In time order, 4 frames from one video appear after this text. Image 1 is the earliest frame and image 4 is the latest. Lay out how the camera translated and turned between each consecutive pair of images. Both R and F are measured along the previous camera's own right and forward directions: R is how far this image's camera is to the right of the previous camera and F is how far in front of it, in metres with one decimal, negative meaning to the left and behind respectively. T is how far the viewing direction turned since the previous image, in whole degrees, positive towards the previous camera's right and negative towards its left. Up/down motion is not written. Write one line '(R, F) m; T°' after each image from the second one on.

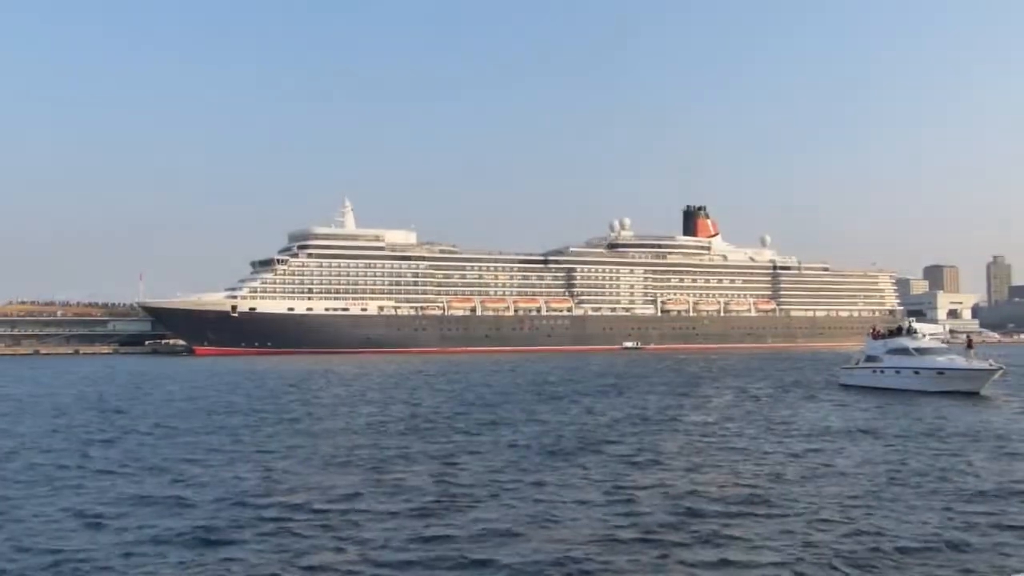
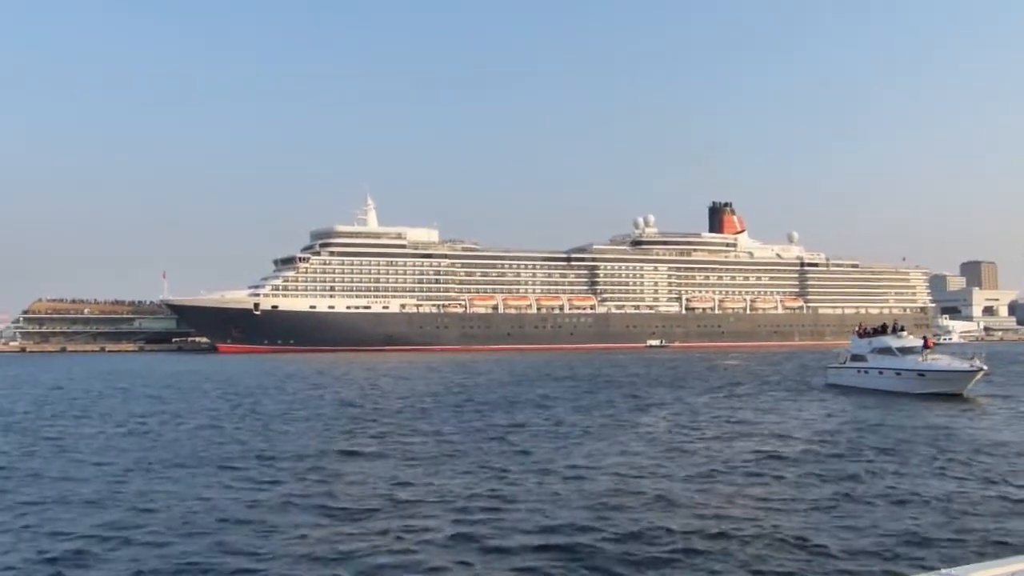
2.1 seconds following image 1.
(+0.3, +1.0) m; -2°
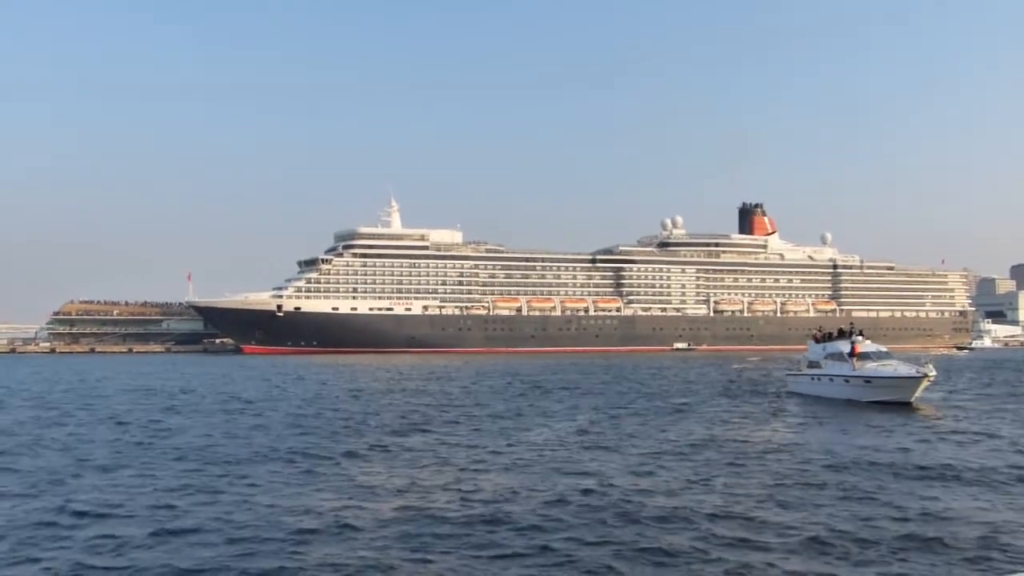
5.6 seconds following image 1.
(+0.6, +1.7) m; -2°
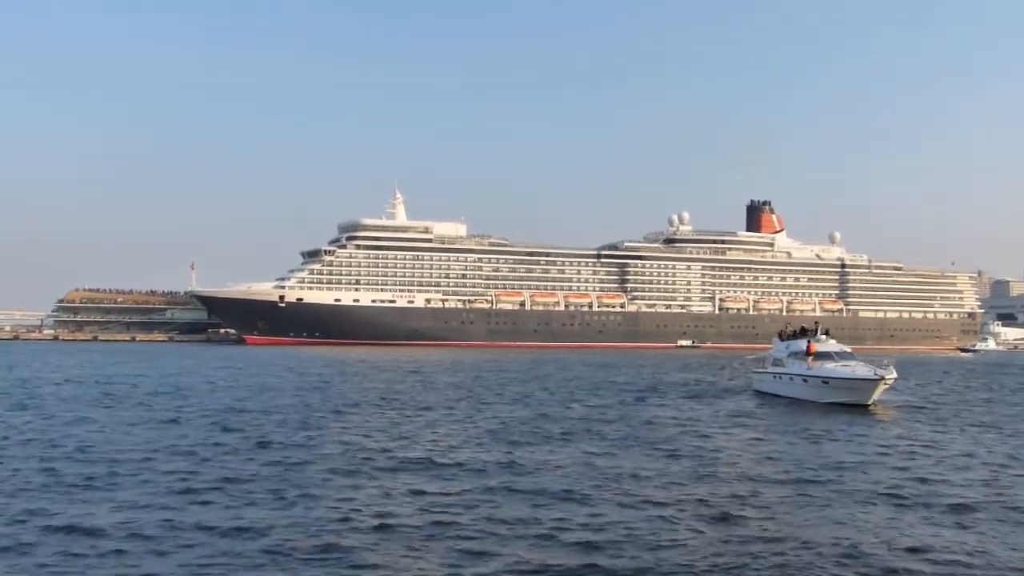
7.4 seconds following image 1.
(+0.3, +0.8) m; 0°
